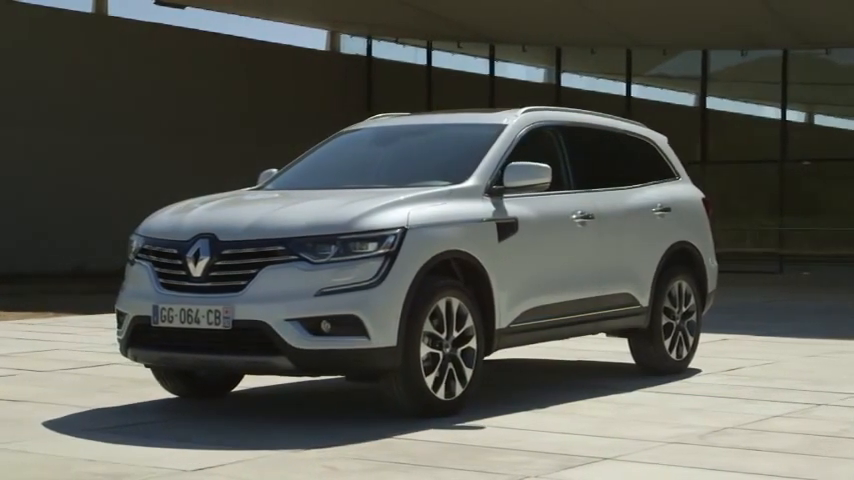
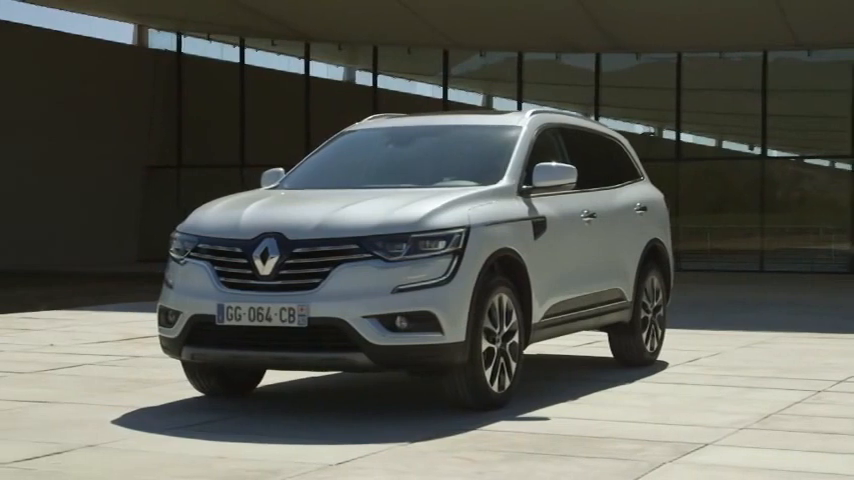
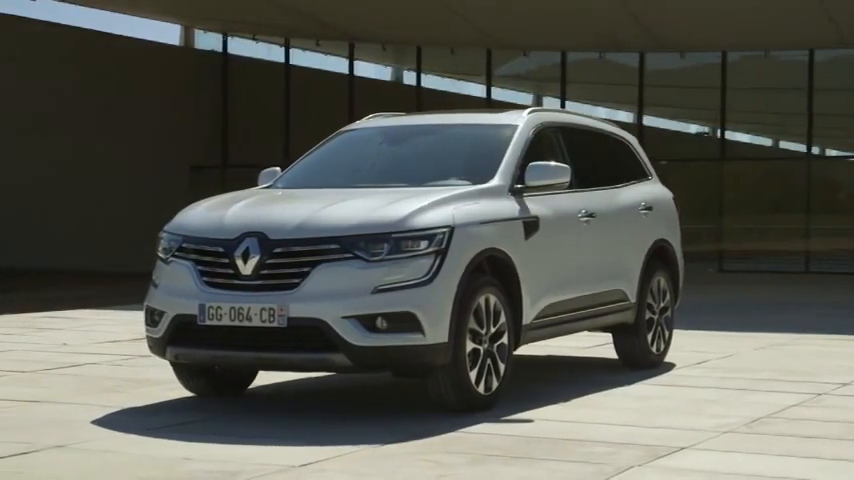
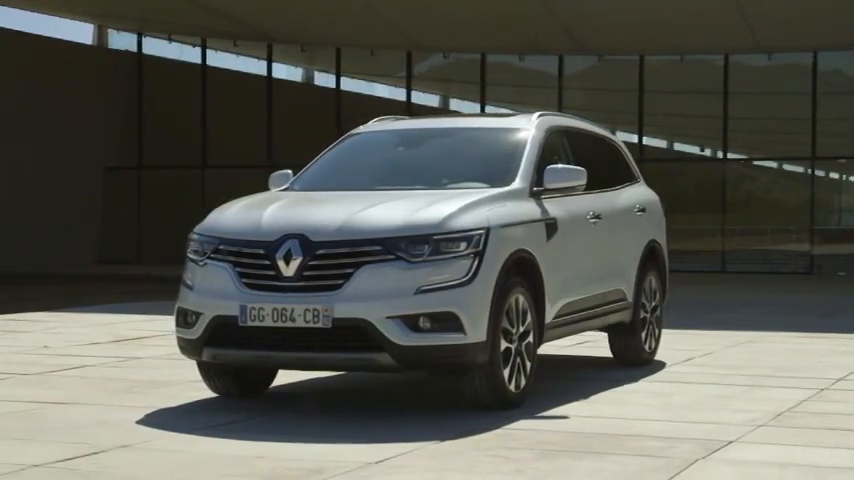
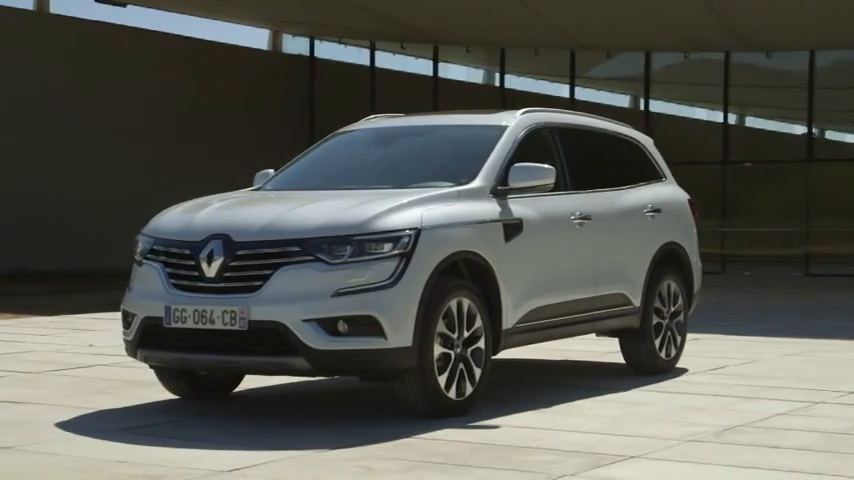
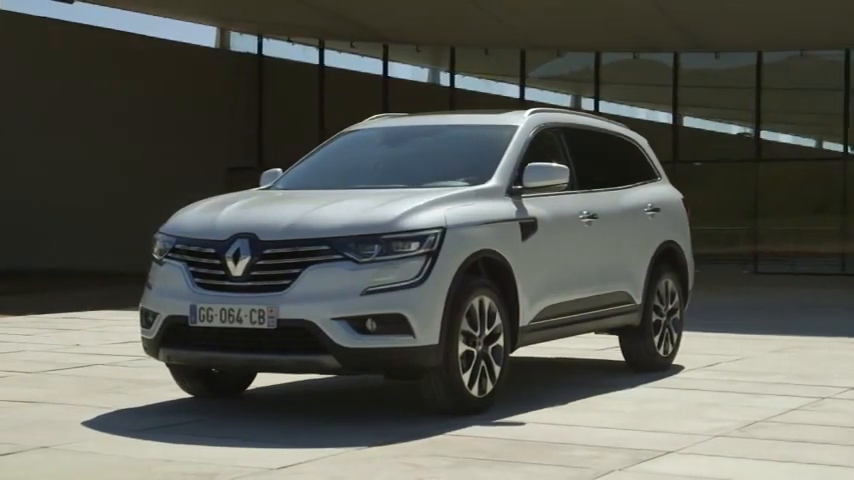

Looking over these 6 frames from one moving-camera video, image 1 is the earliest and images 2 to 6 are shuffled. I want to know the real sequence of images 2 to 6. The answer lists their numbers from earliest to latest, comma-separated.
5, 6, 3, 2, 4
